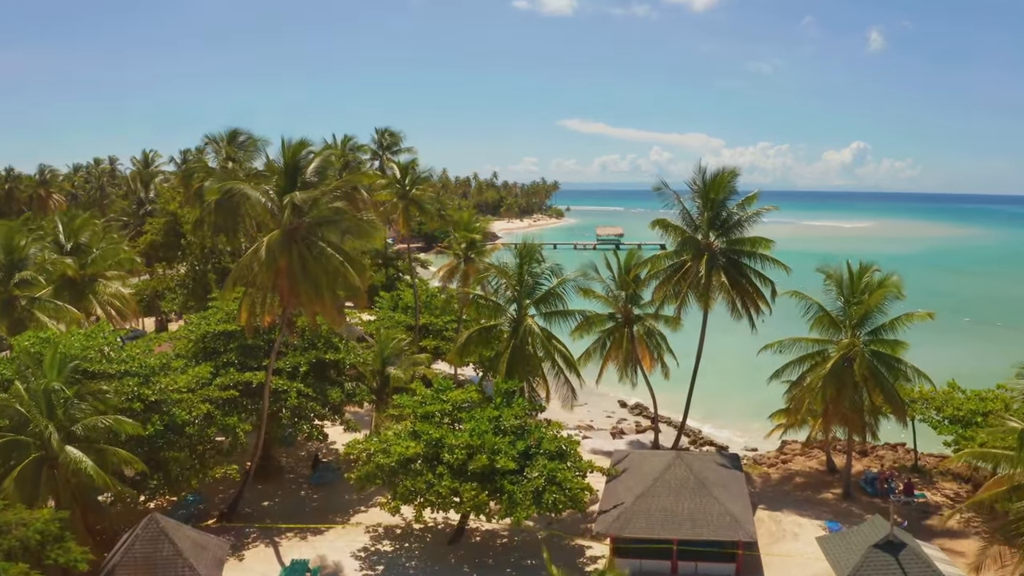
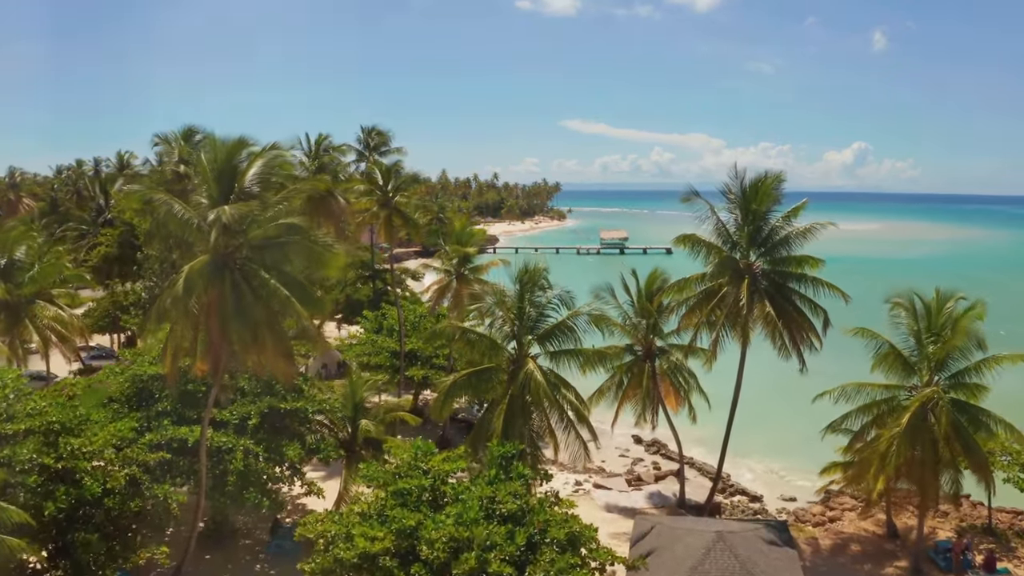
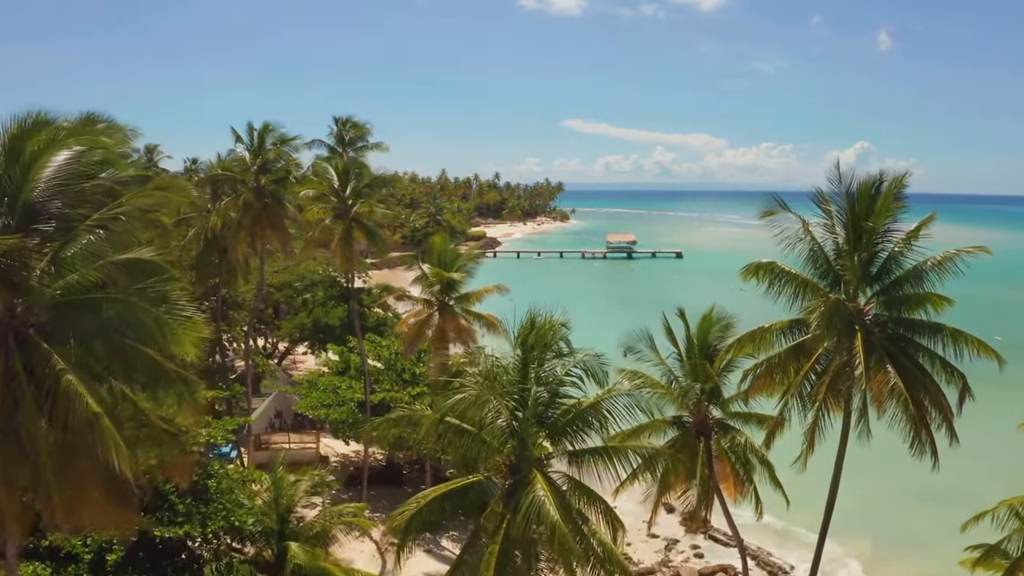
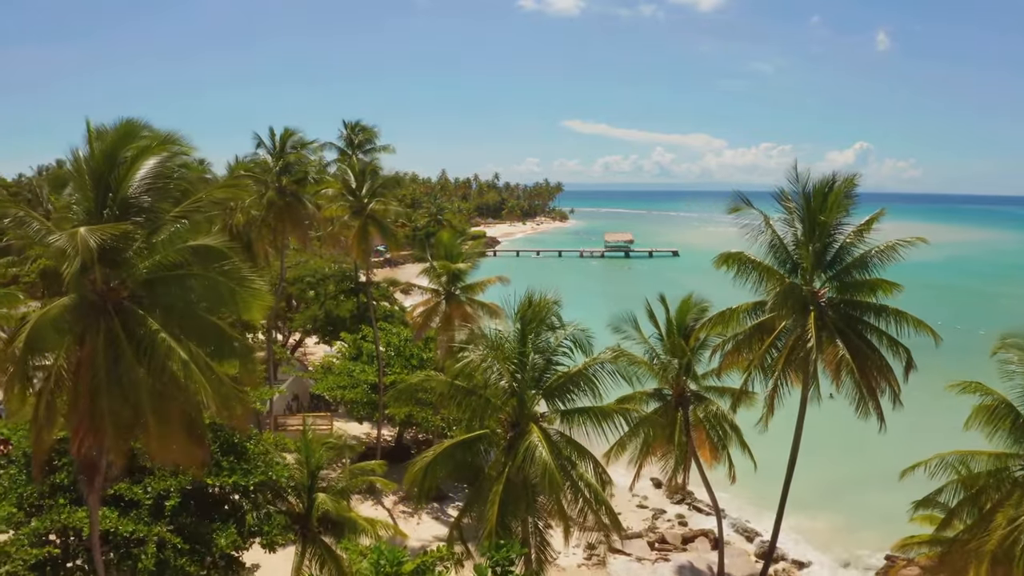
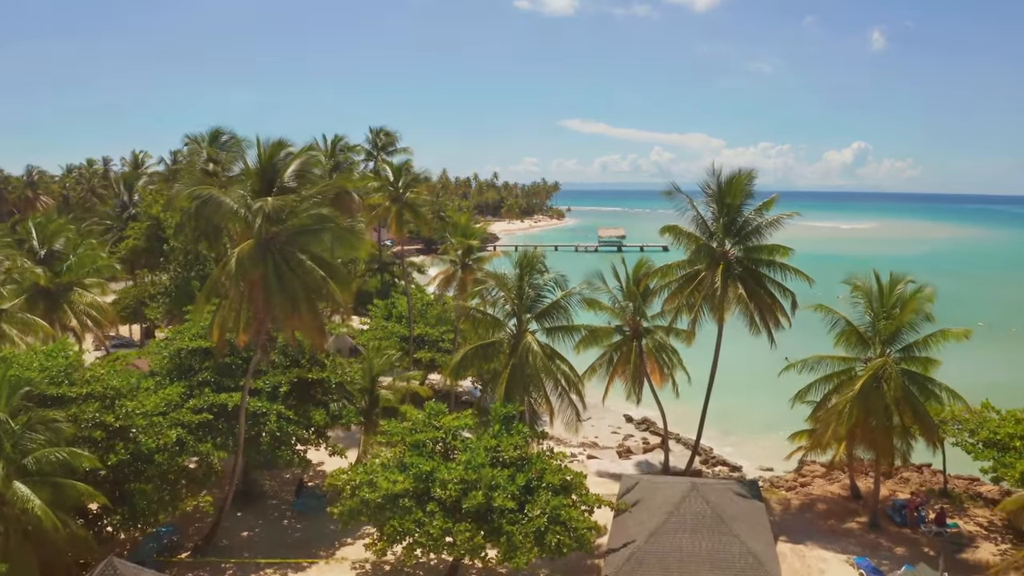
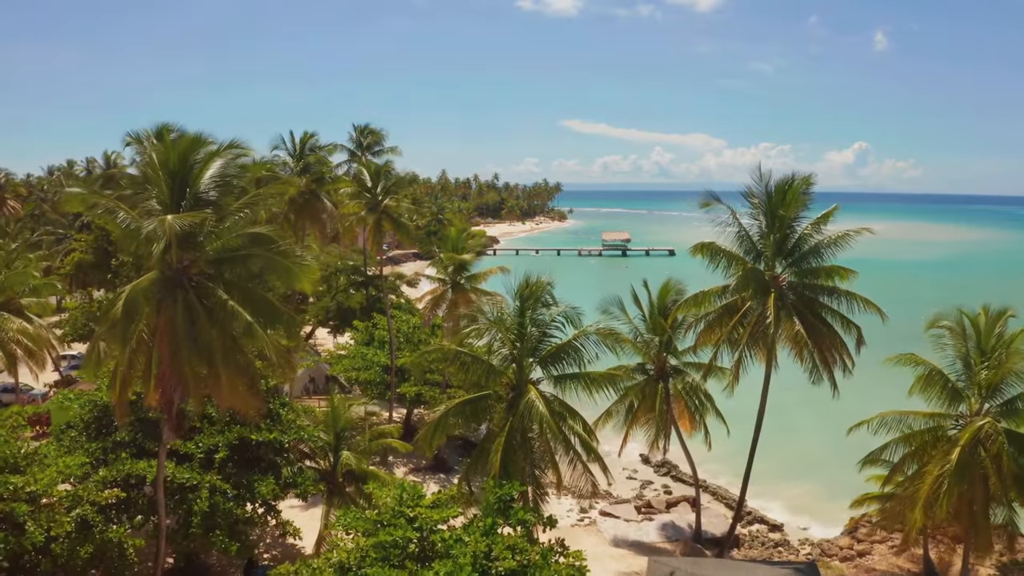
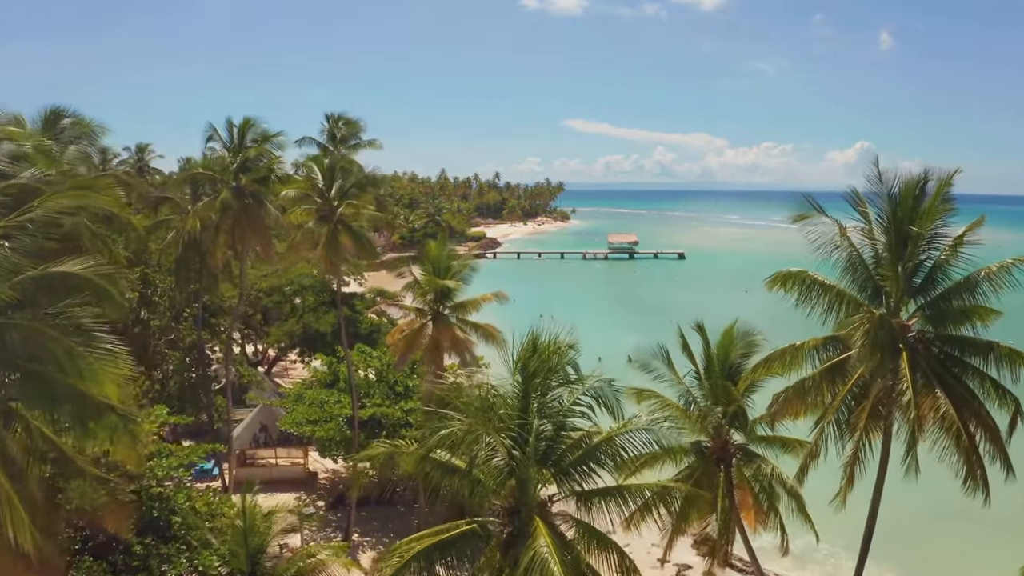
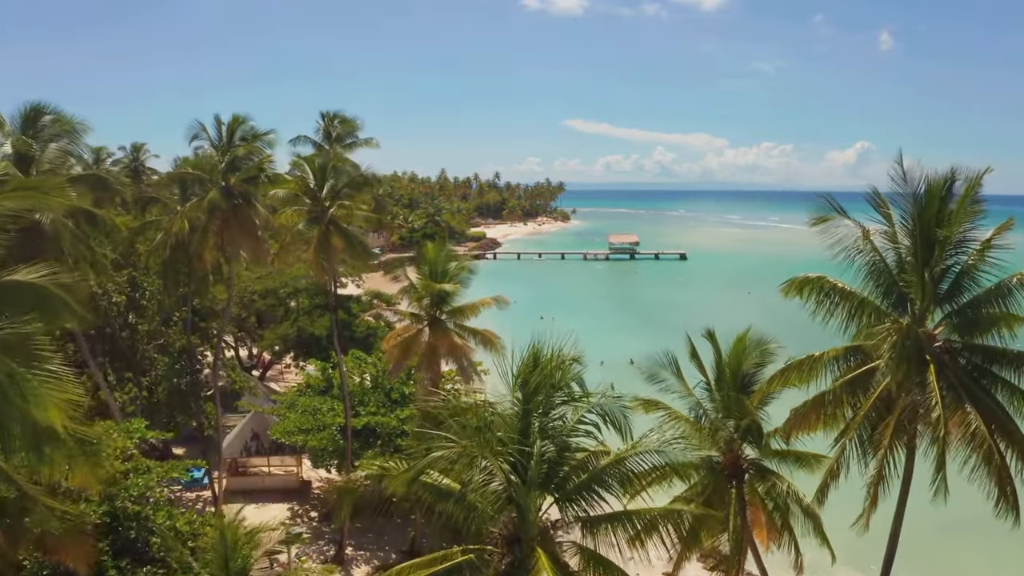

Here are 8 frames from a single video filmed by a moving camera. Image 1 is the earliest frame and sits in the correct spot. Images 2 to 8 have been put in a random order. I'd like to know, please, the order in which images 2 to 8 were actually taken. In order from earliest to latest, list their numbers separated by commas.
5, 2, 6, 4, 3, 7, 8
